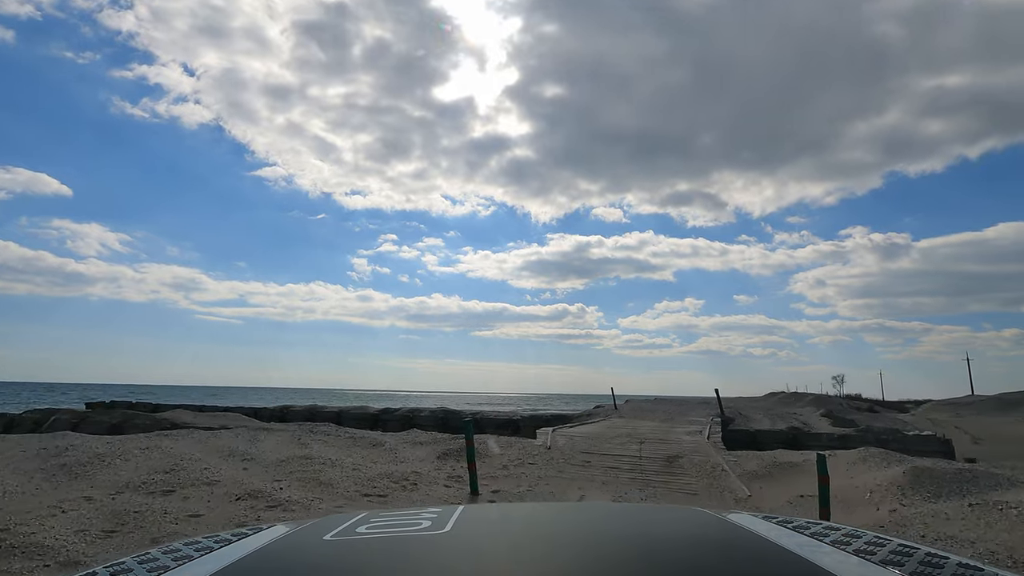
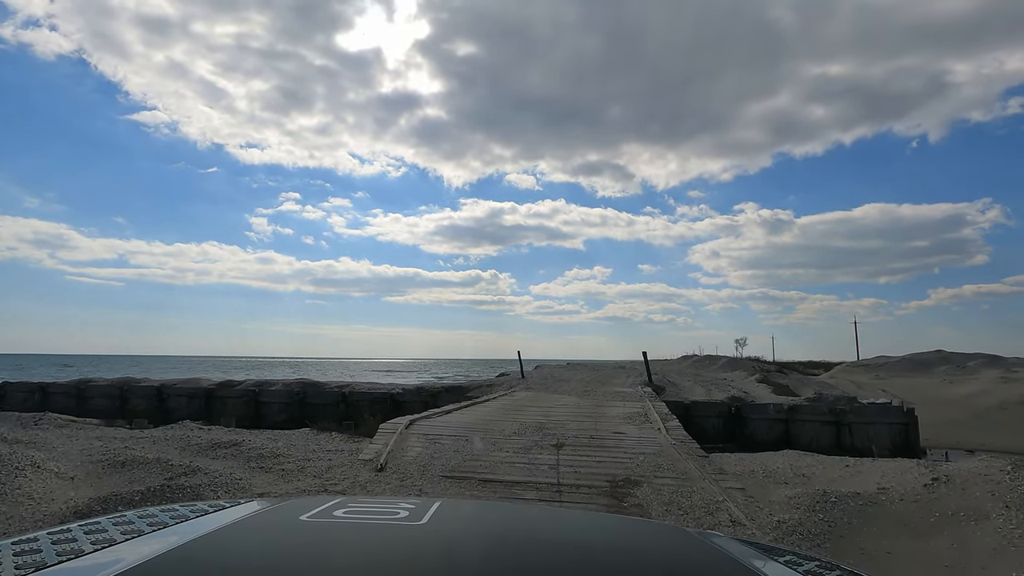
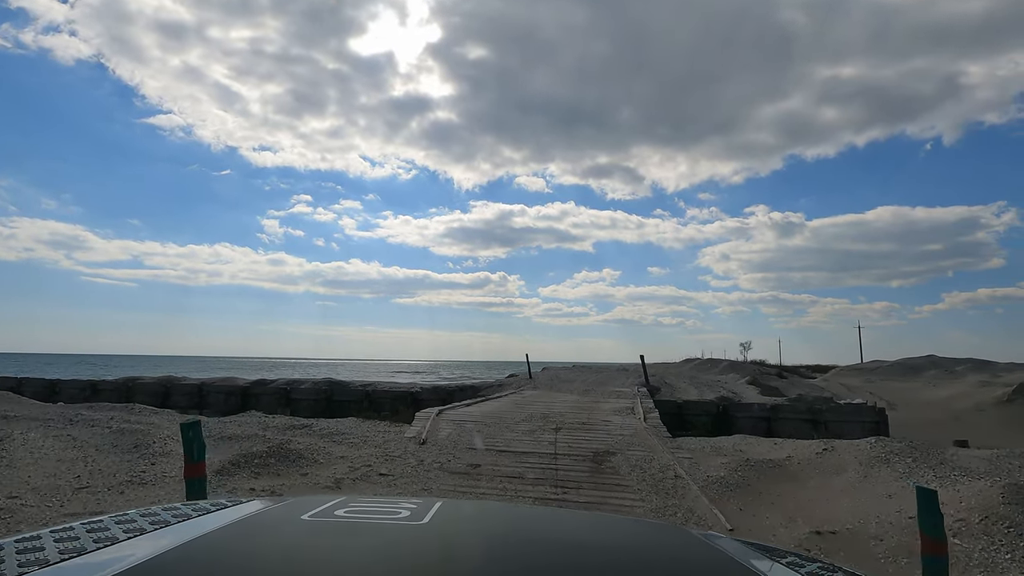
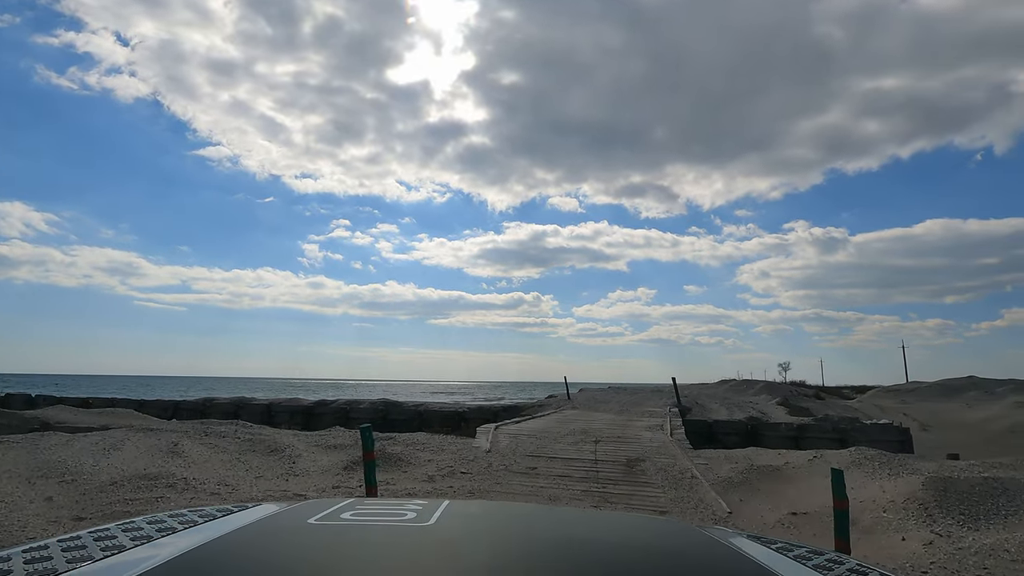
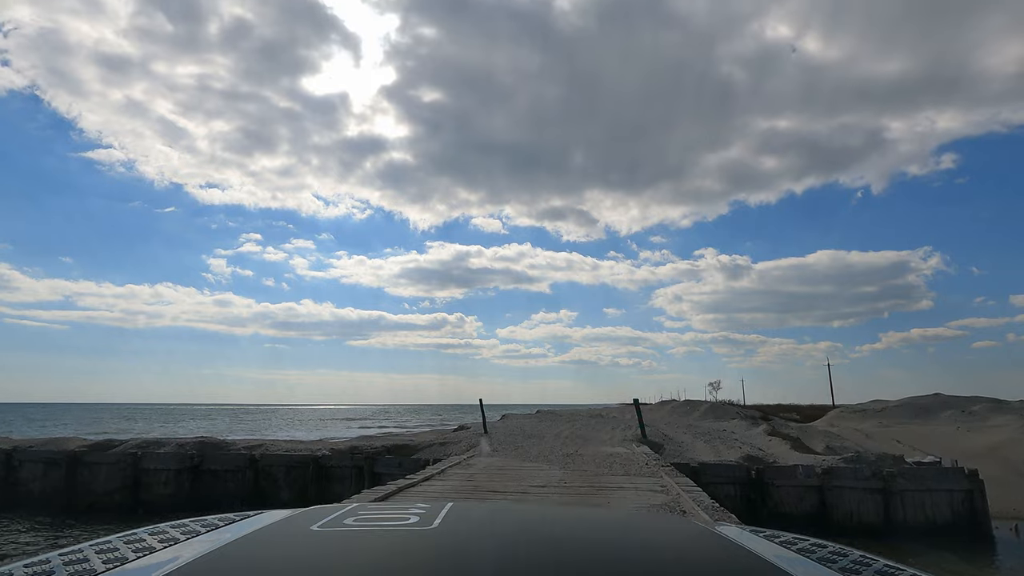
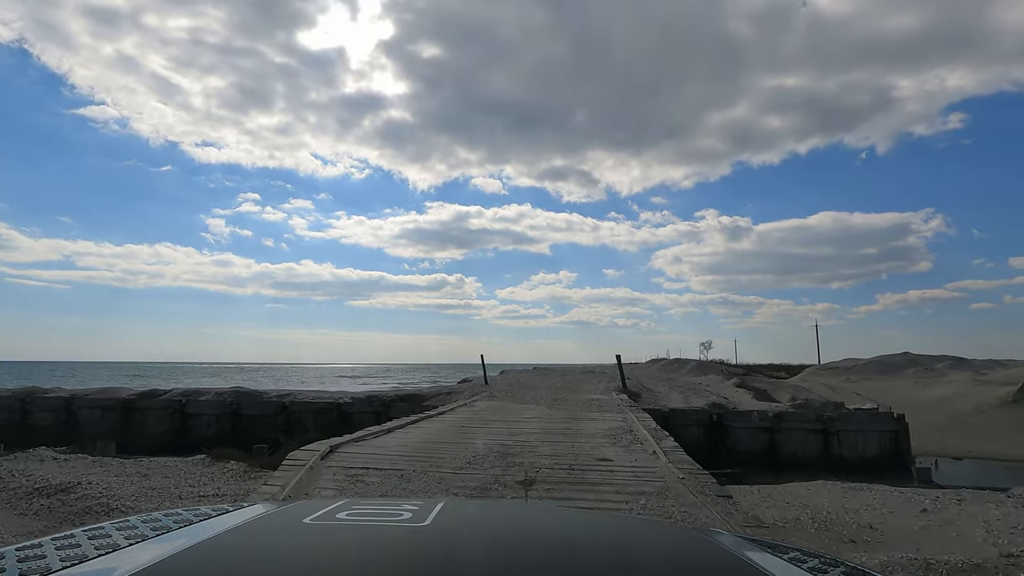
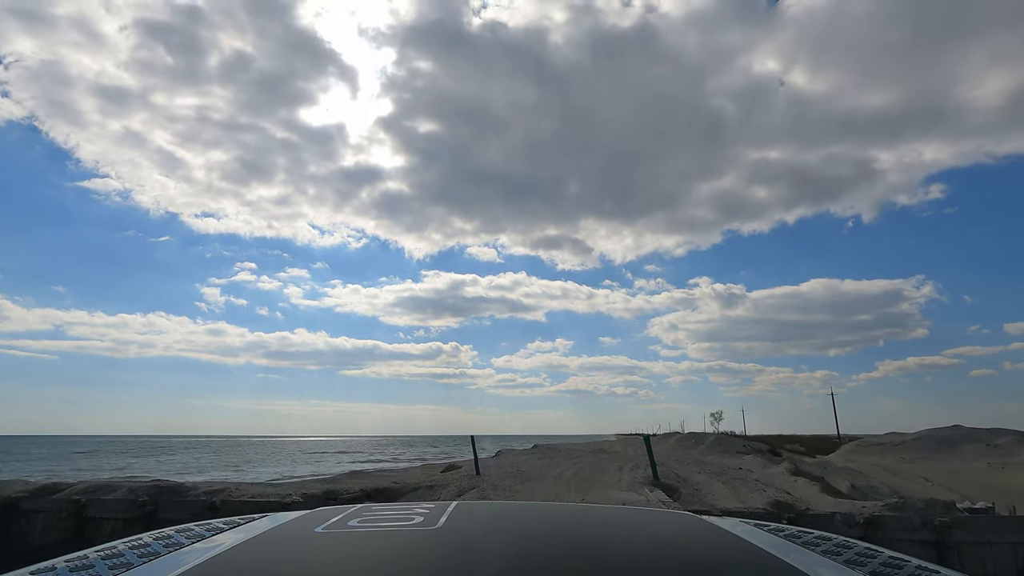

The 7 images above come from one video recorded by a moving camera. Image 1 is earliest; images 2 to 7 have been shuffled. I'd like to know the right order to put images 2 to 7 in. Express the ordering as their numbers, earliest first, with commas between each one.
4, 3, 2, 6, 5, 7
